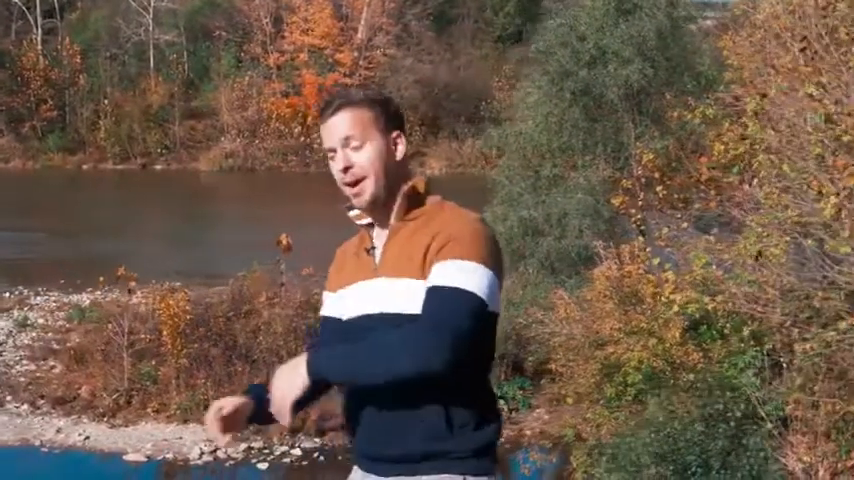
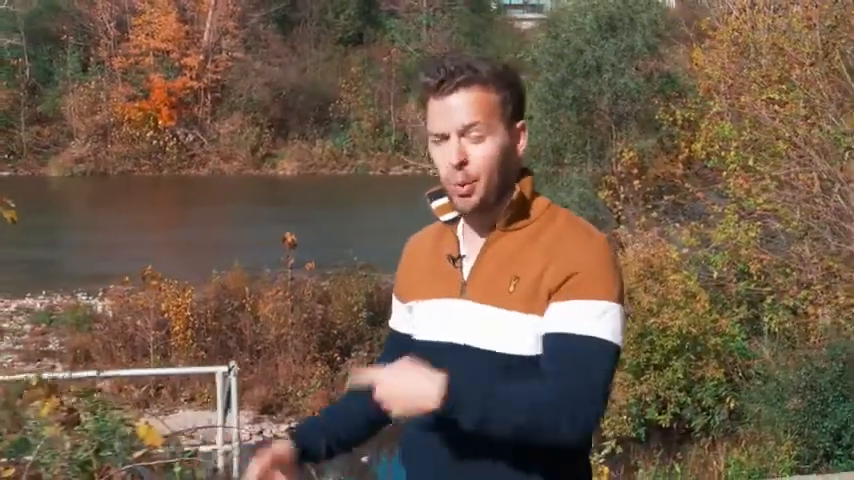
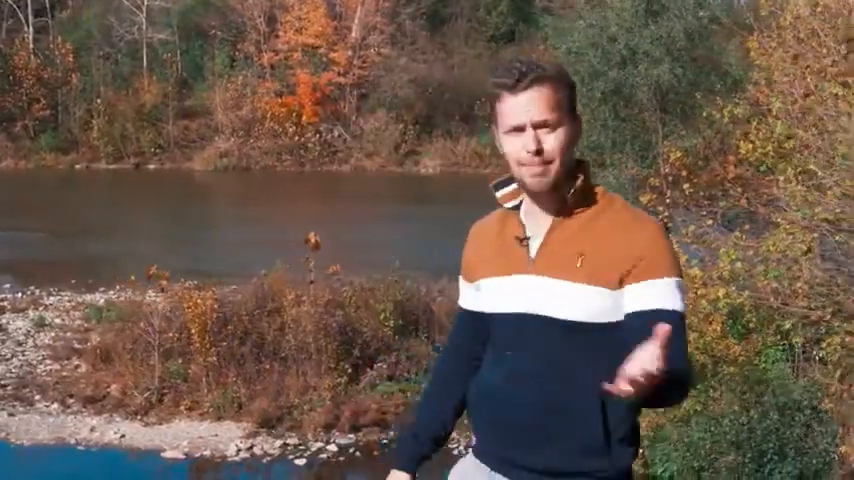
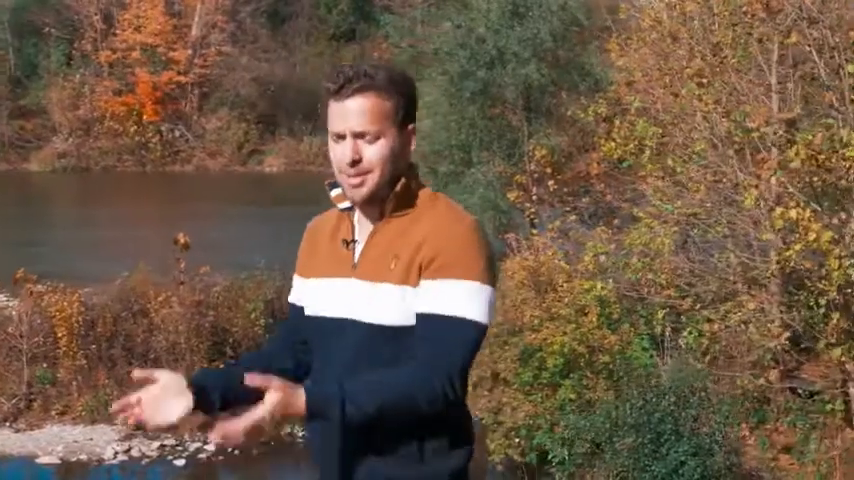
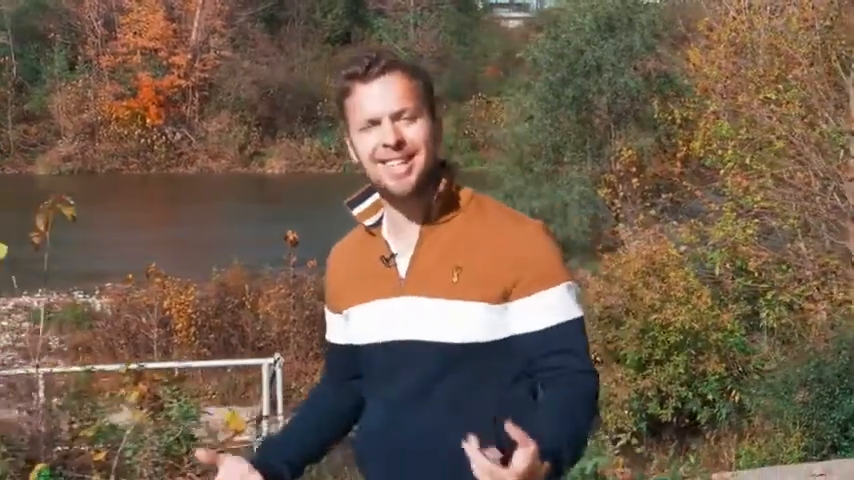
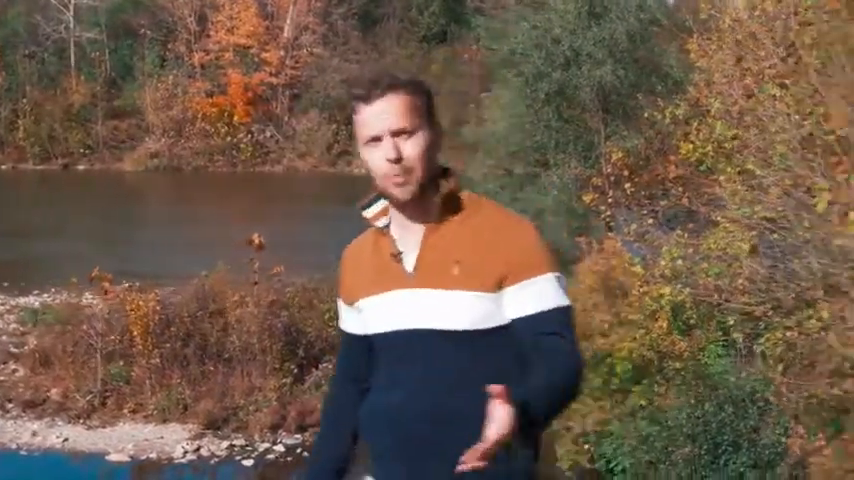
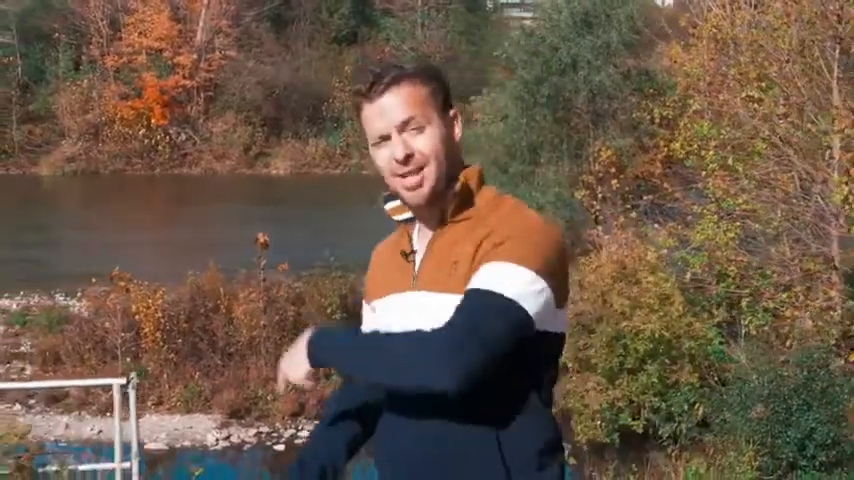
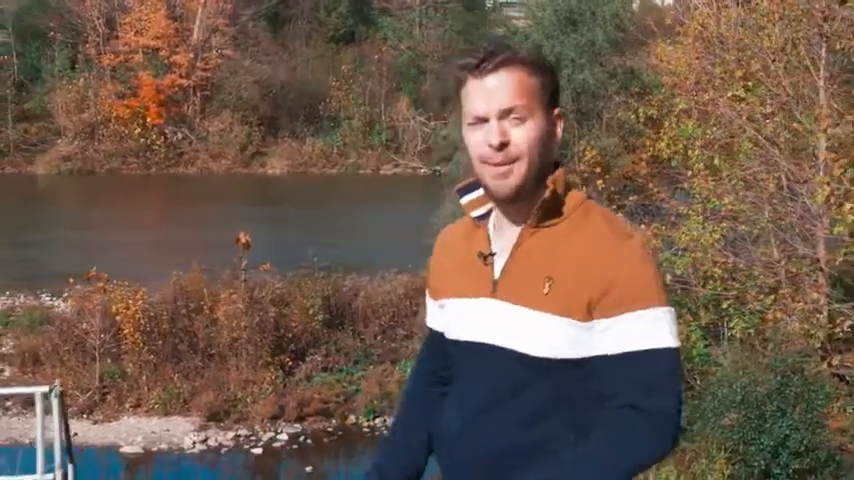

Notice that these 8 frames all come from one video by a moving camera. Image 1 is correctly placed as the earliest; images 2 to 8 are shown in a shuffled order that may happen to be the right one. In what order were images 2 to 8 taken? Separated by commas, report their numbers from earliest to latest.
3, 6, 4, 8, 7, 2, 5
